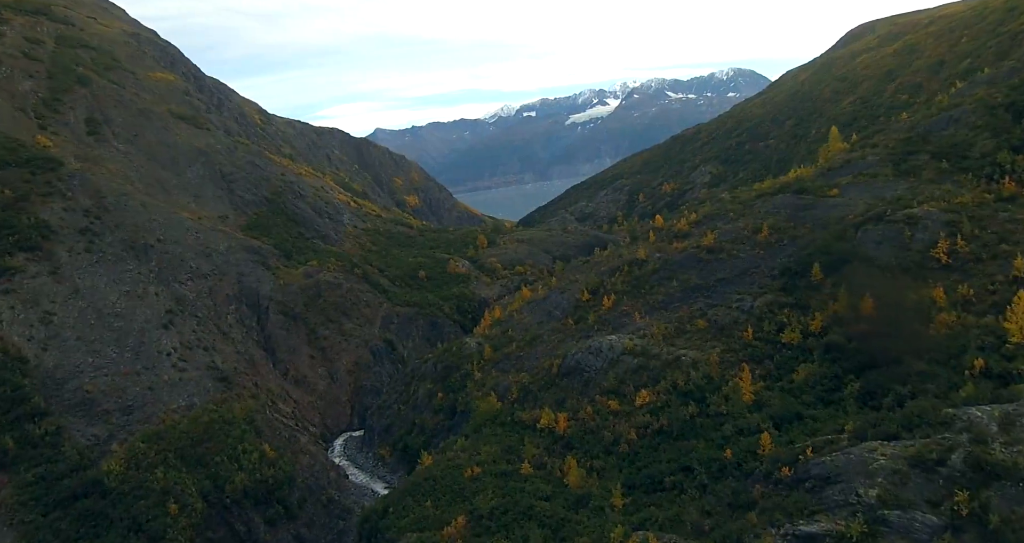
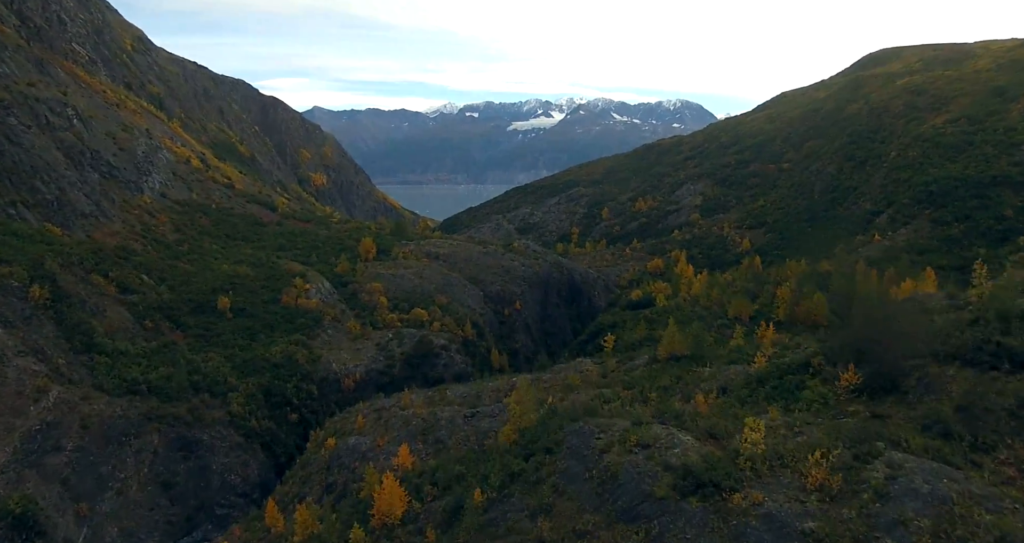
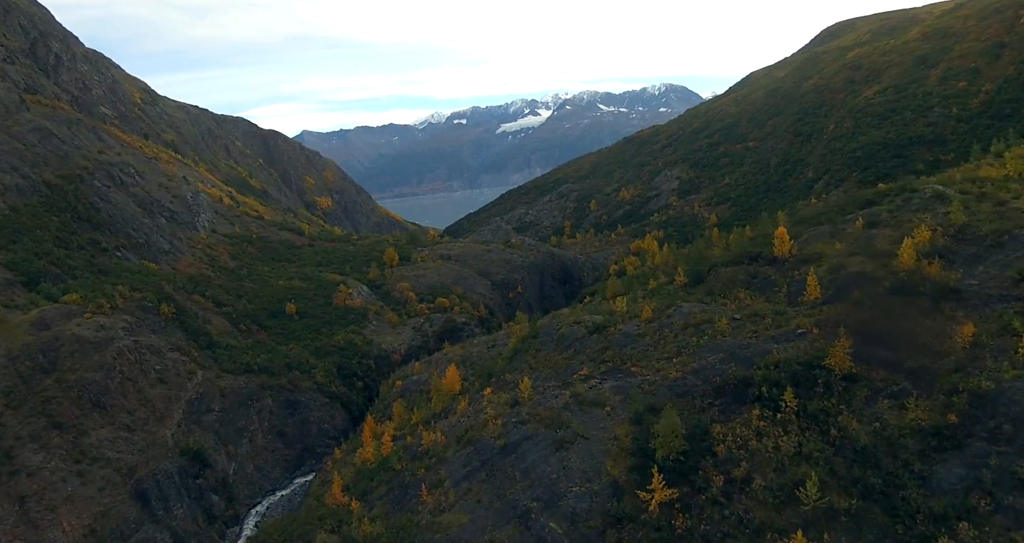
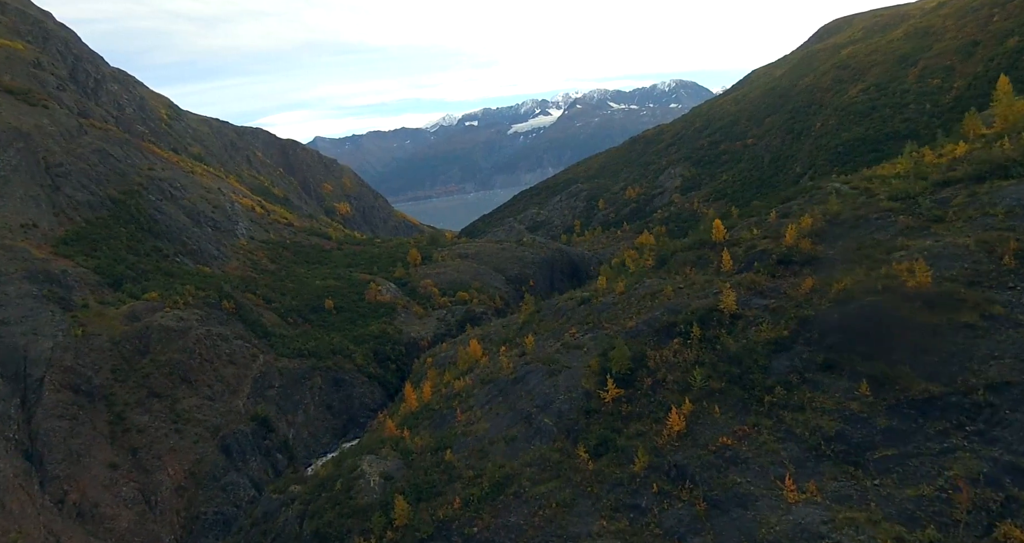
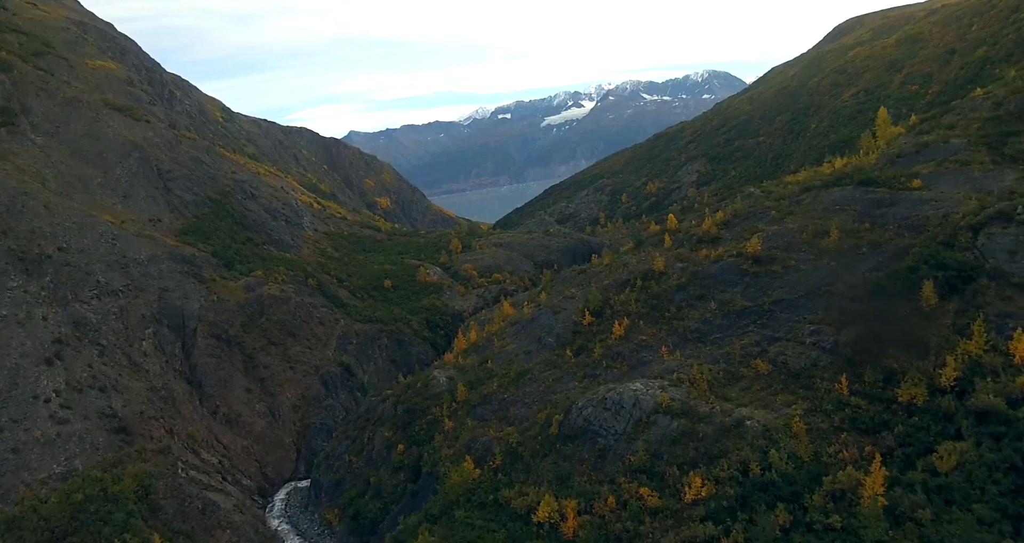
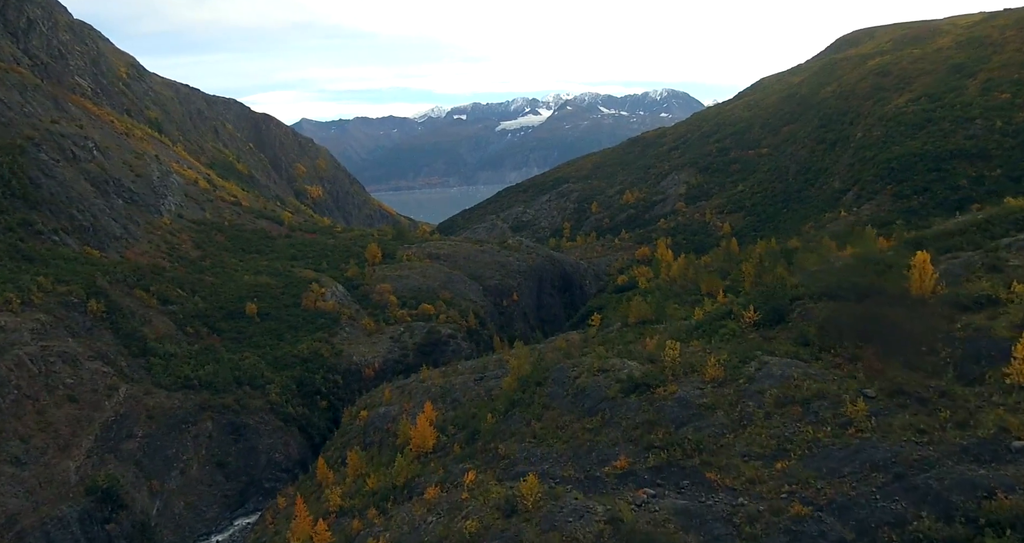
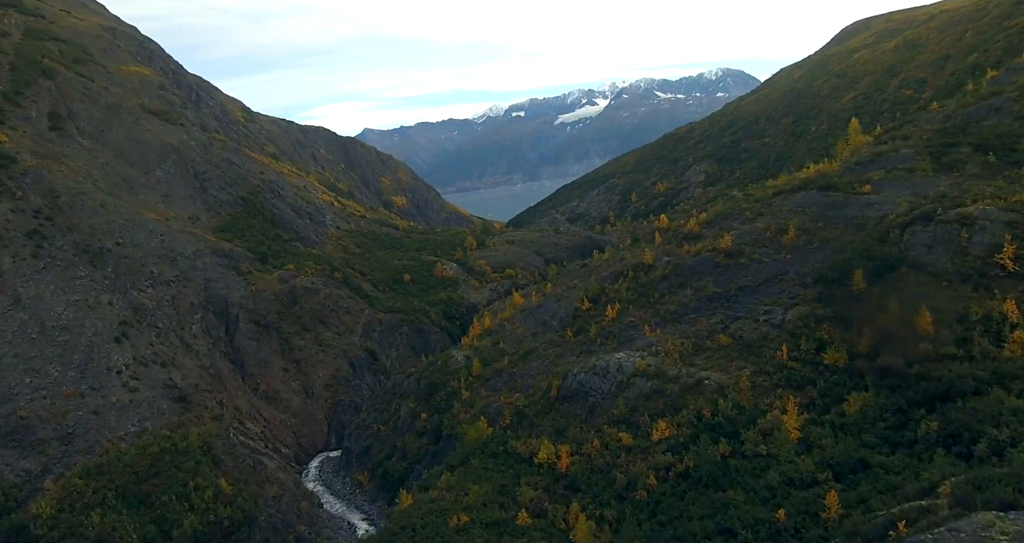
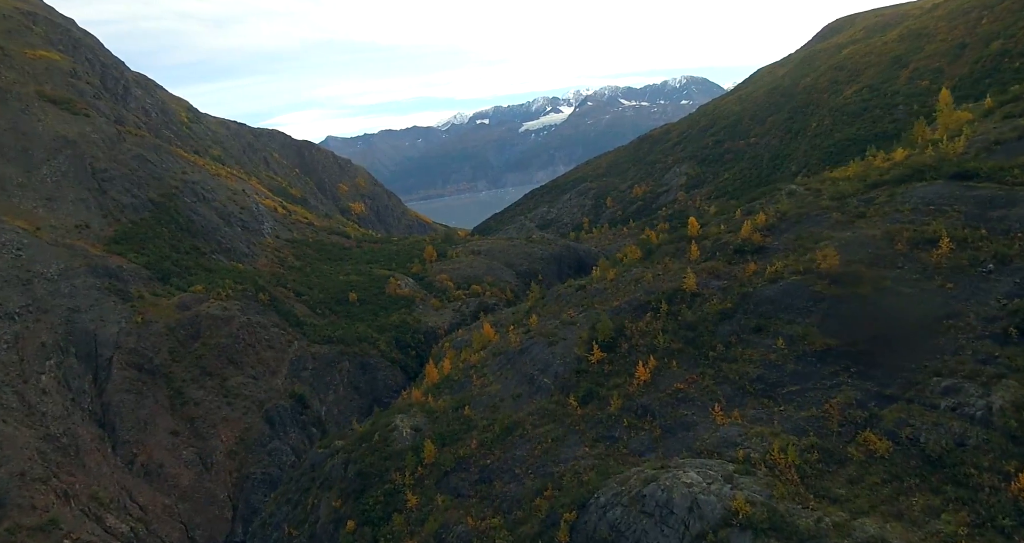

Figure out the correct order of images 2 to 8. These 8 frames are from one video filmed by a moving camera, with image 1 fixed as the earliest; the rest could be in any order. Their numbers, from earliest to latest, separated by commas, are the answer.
7, 5, 8, 4, 3, 6, 2
